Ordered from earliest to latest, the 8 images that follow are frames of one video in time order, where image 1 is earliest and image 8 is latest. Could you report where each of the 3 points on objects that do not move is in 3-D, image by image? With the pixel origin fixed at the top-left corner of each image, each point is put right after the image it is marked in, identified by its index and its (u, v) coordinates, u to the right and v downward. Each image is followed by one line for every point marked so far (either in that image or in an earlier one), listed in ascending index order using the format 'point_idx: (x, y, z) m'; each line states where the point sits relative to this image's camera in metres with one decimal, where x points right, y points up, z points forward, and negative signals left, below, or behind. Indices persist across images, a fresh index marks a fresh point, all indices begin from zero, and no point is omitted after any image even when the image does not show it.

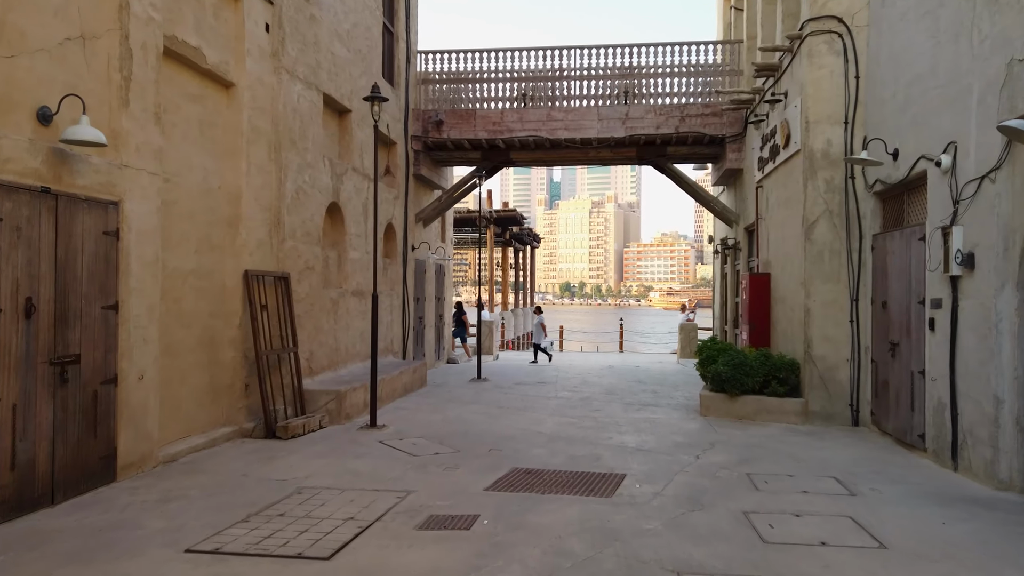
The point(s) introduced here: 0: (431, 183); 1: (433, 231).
0: (-1.3, +1.6, +15.0) m
1: (-1.3, +0.9, +16.1) m
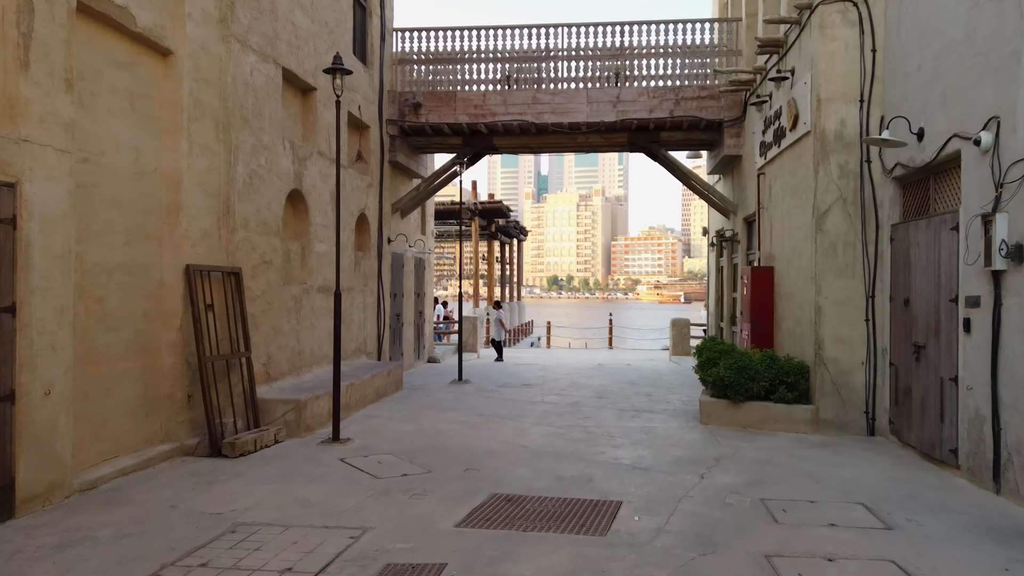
0: (-1.5, +1.7, +14.1) m
1: (-1.6, +1.0, +15.2) m
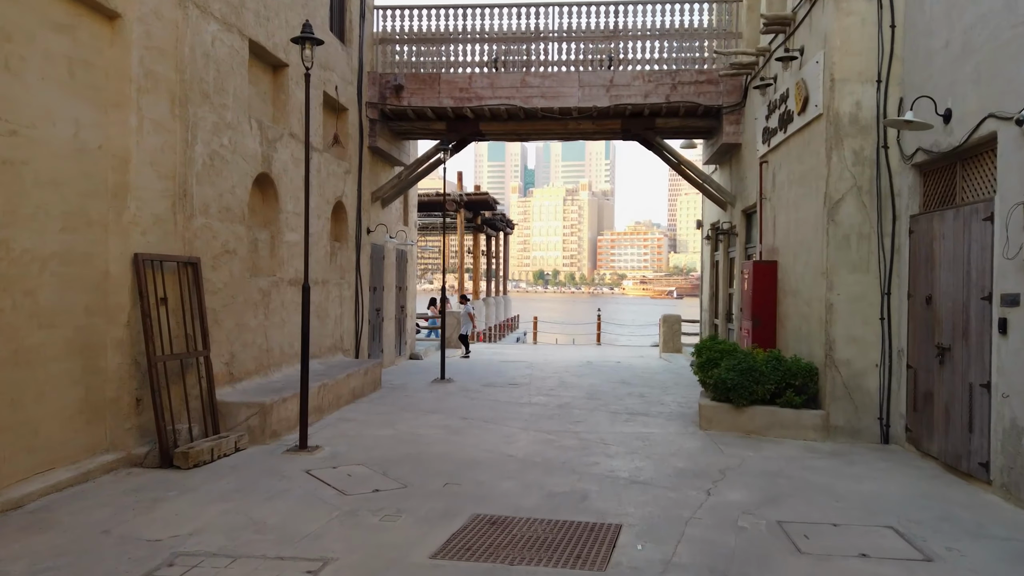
0: (-1.7, +1.8, +13.4) m
1: (-1.8, +1.1, +14.4) m
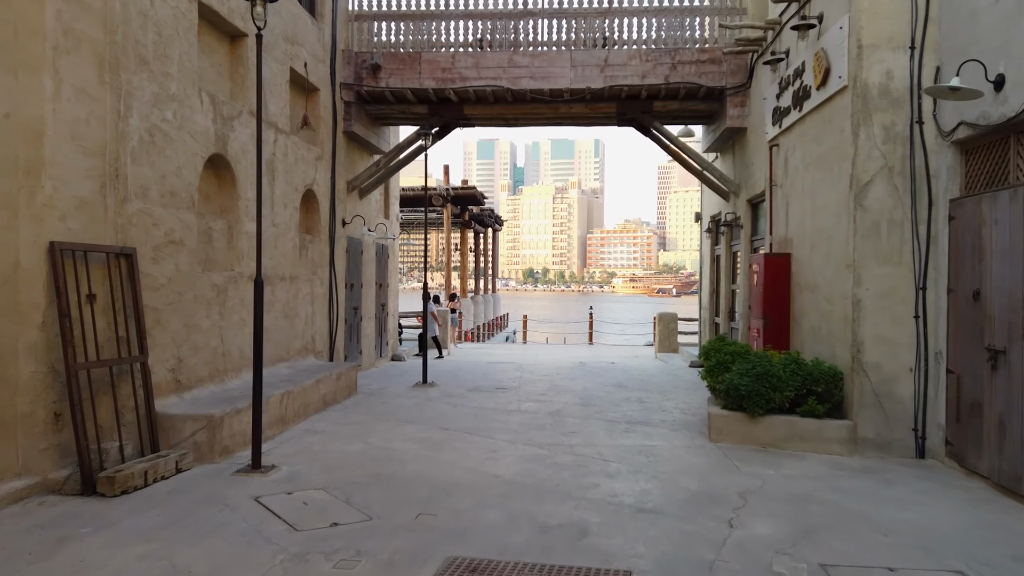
0: (-1.9, +1.8, +12.4) m
1: (-1.9, +1.2, +13.5) m
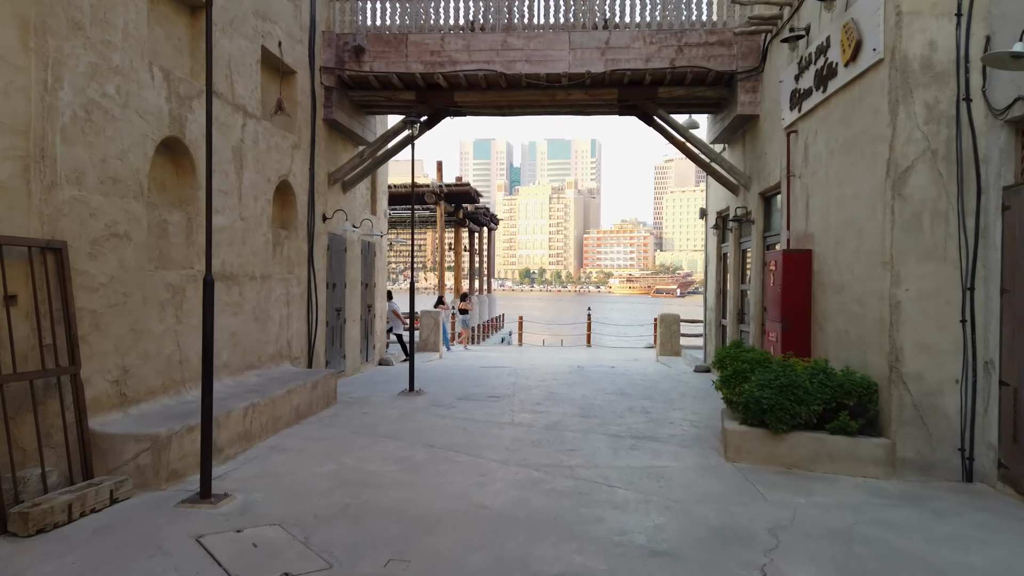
0: (-1.9, +1.8, +11.6) m
1: (-2.0, +1.2, +12.7) m
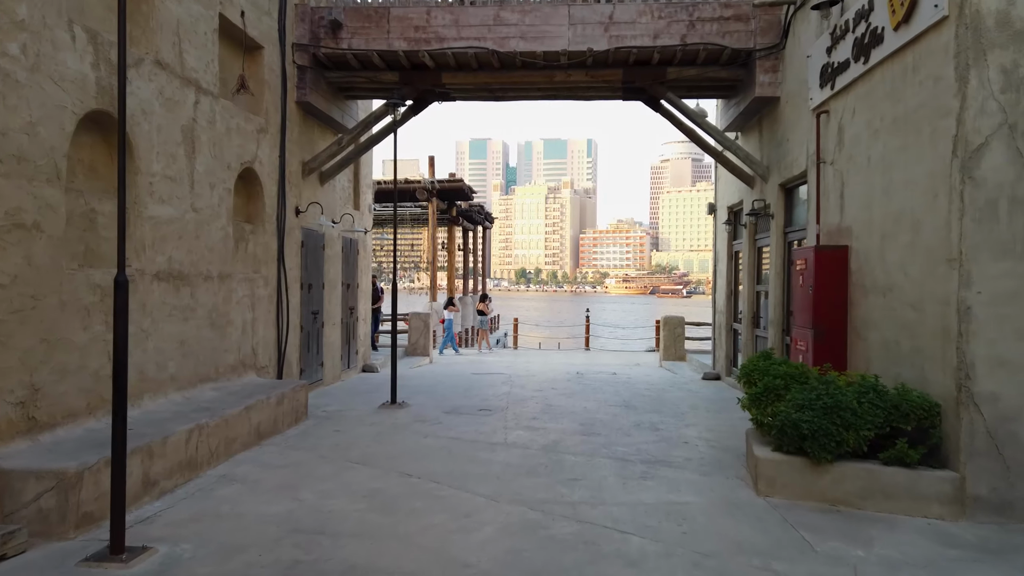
0: (-2.0, +1.8, +10.6) m
1: (-2.1, +1.1, +11.6) m
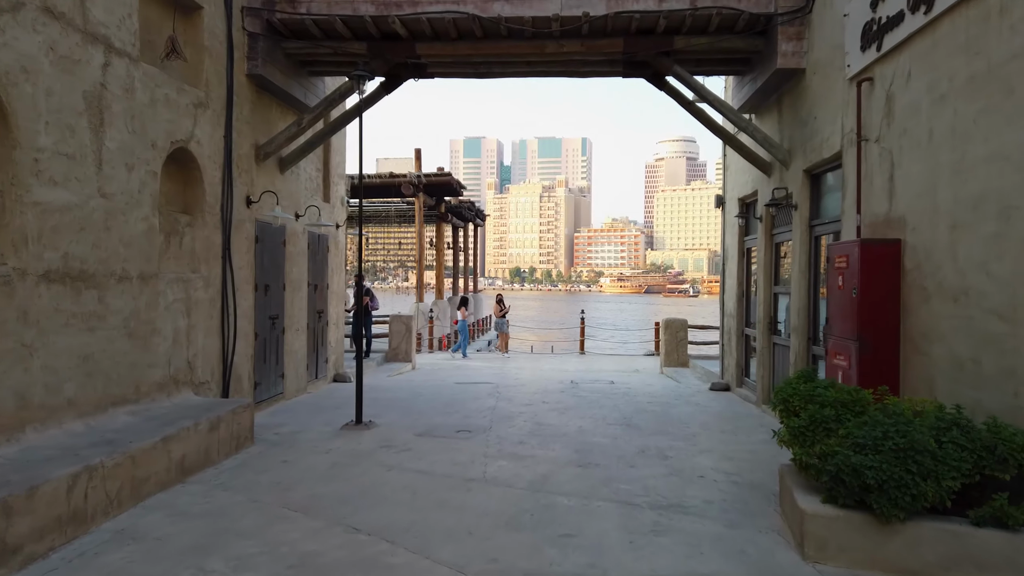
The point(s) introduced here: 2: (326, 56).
0: (-2.1, +1.8, +9.3) m
1: (-2.2, +1.1, +10.4) m
2: (-1.7, +2.2, +9.1) m
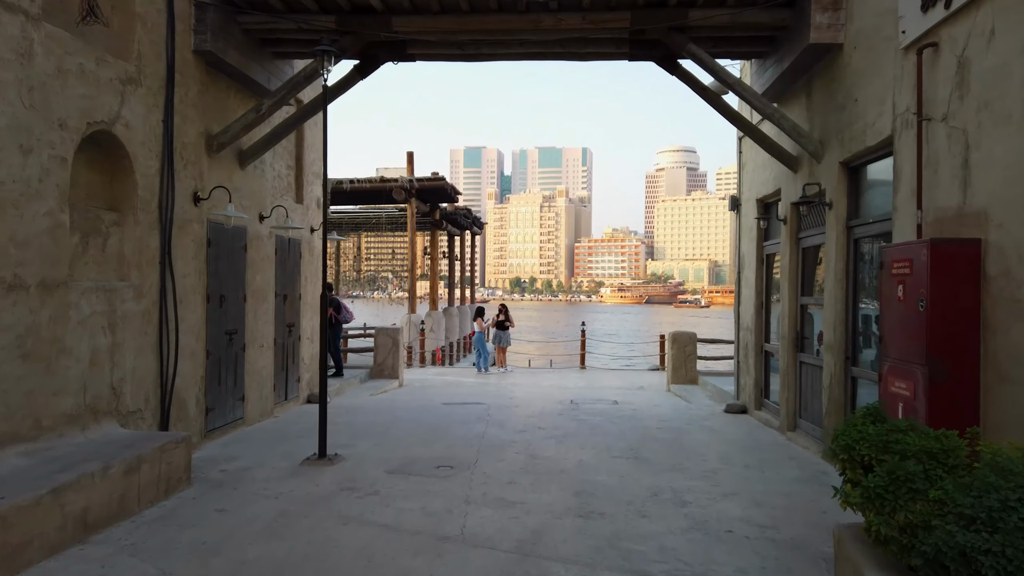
0: (-2.2, +1.7, +8.2) m
1: (-2.3, +1.0, +9.2) m
2: (-1.8, +2.1, +8.0) m
